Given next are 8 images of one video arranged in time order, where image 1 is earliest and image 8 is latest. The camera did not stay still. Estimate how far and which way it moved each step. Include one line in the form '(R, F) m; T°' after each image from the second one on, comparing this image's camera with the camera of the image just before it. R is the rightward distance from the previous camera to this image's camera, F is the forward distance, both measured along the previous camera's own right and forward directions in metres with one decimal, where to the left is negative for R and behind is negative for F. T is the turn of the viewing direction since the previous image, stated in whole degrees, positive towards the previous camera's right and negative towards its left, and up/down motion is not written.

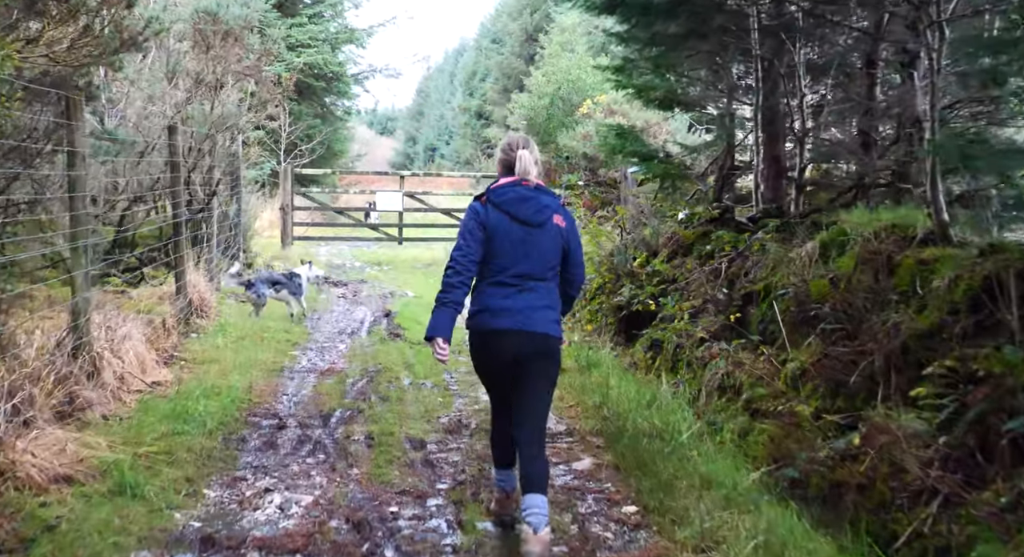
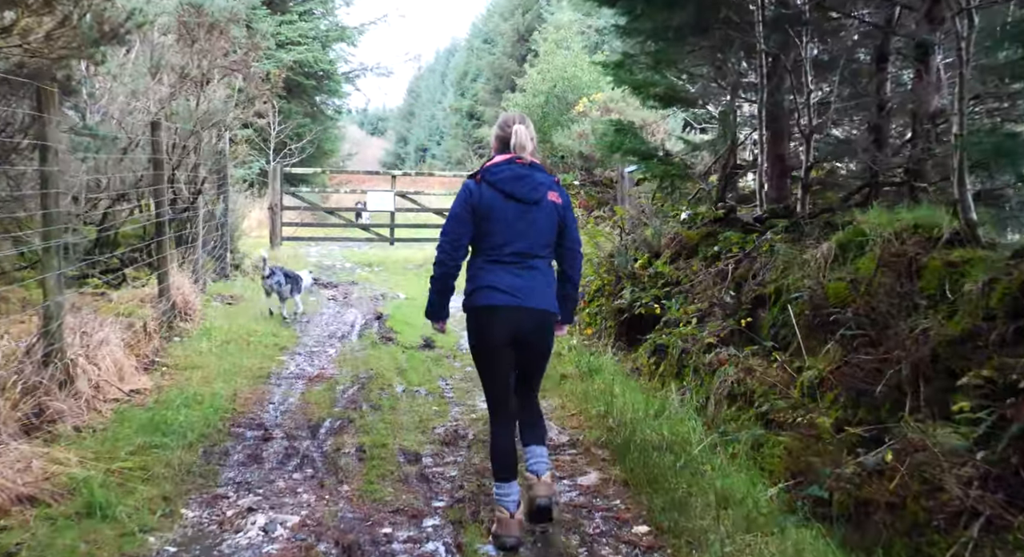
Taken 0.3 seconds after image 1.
(0.0, +0.3) m; 0°
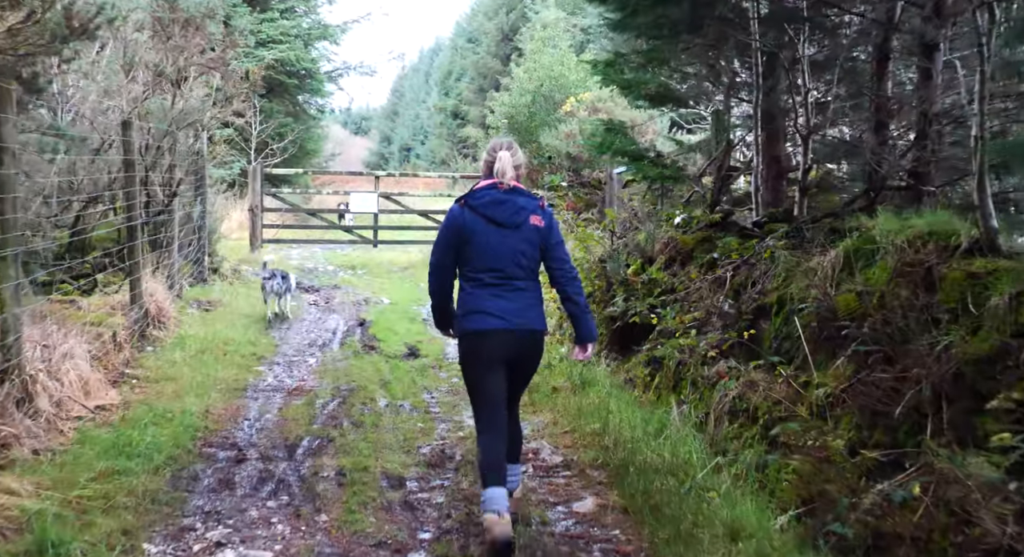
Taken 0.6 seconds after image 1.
(0.0, +0.3) m; +1°
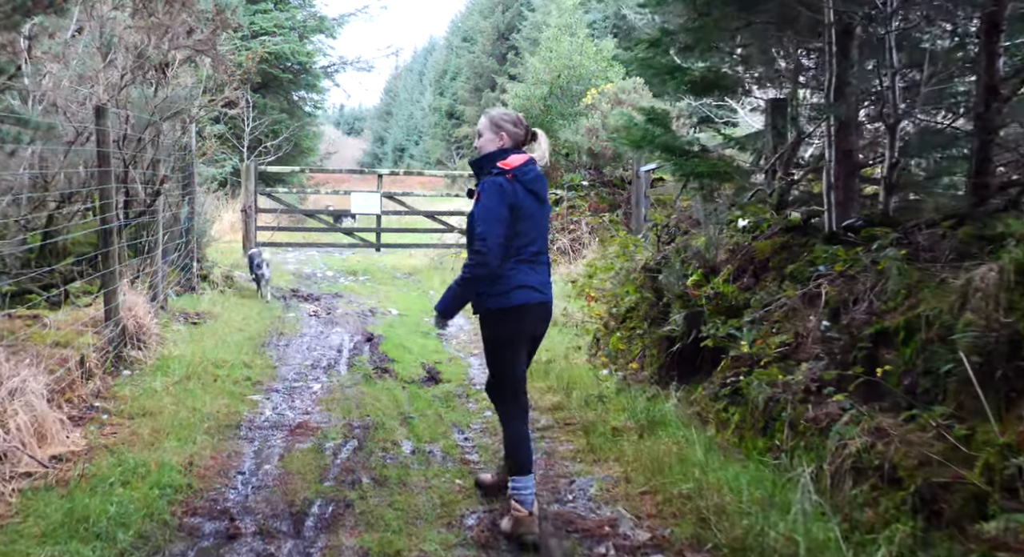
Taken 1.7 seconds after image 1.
(-0.3, +1.3) m; 0°
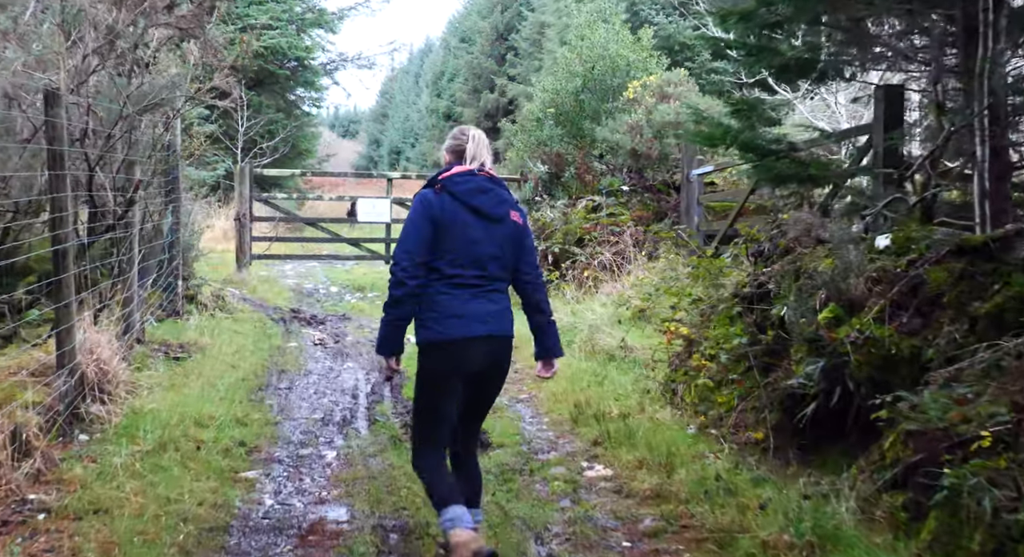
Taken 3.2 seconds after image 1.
(-0.4, +1.8) m; 0°
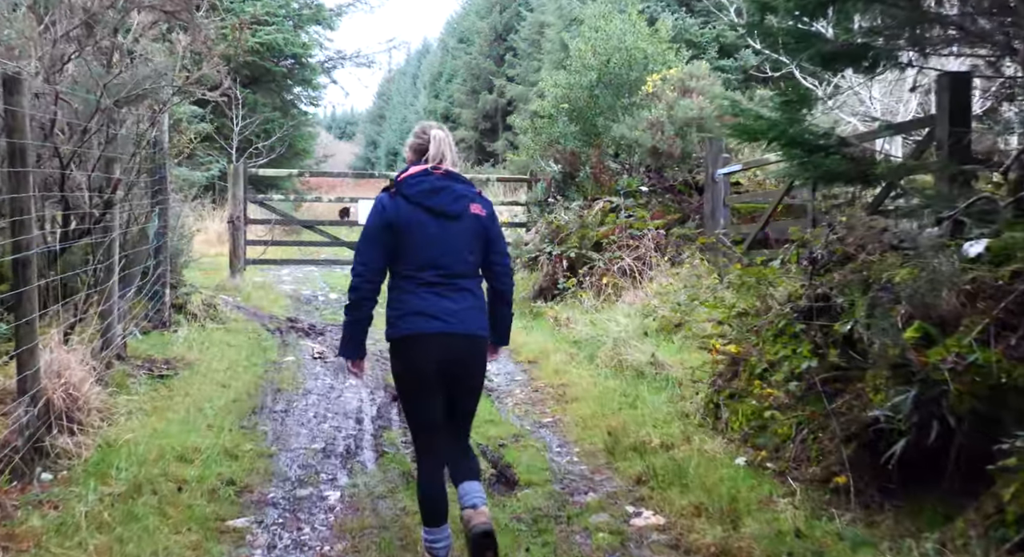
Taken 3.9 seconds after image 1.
(-0.2, +0.8) m; 0°
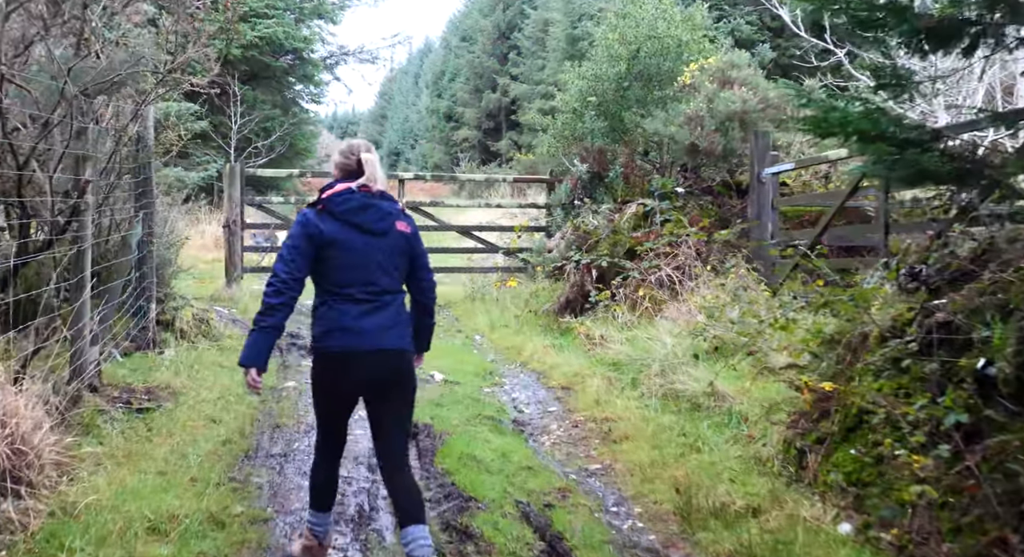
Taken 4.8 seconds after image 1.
(-0.2, +1.1) m; 0°
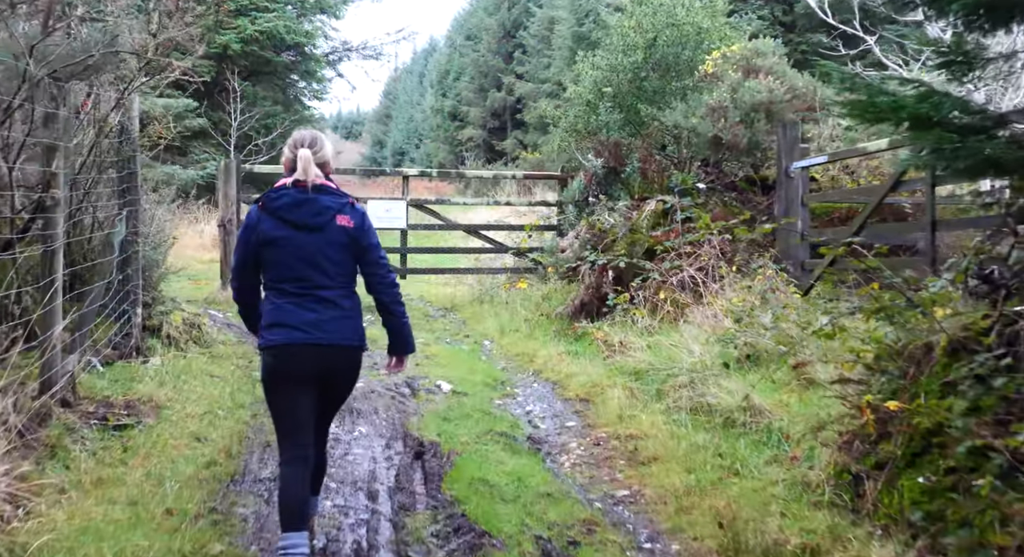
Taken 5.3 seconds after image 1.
(-0.1, +0.6) m; 0°
